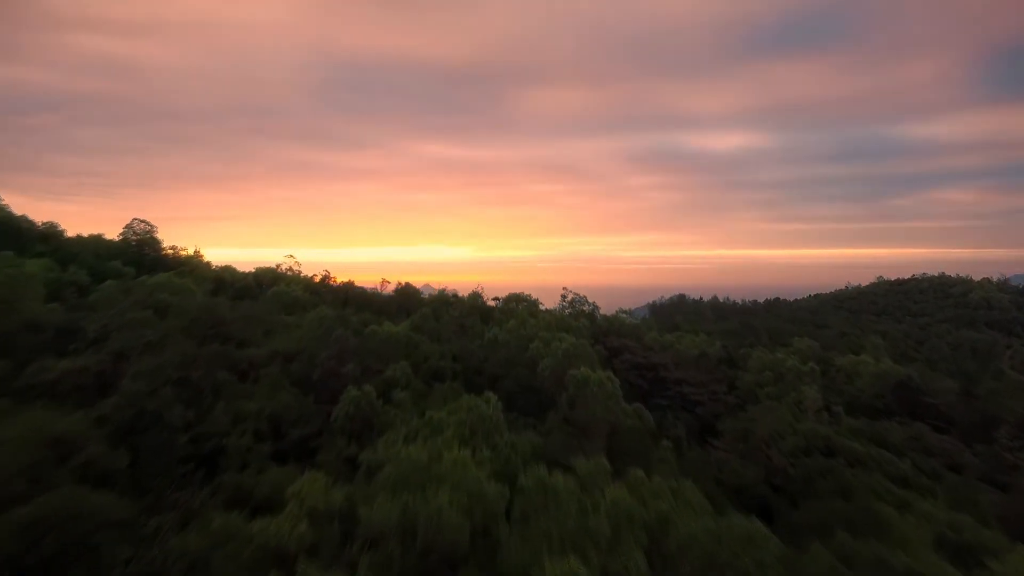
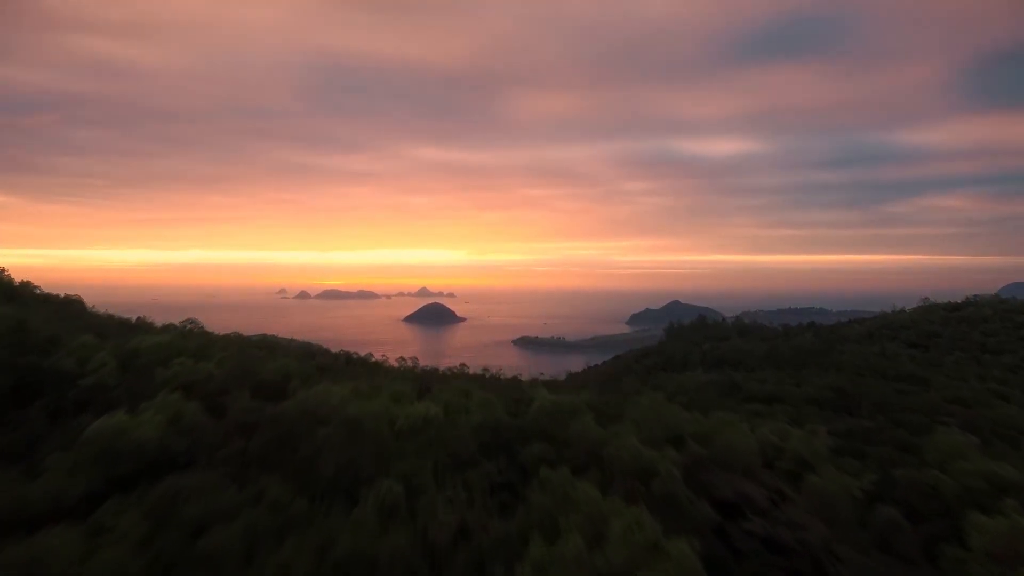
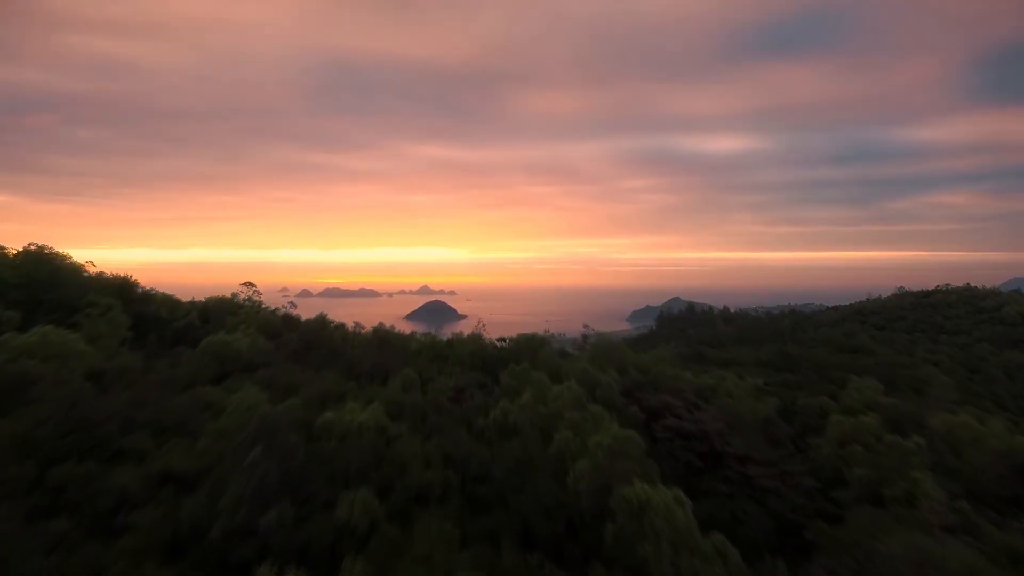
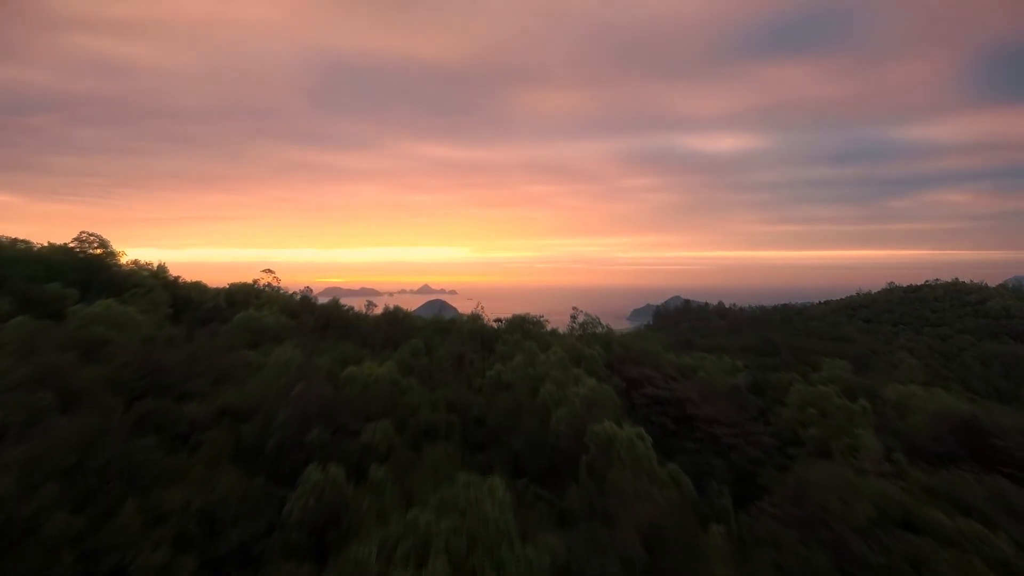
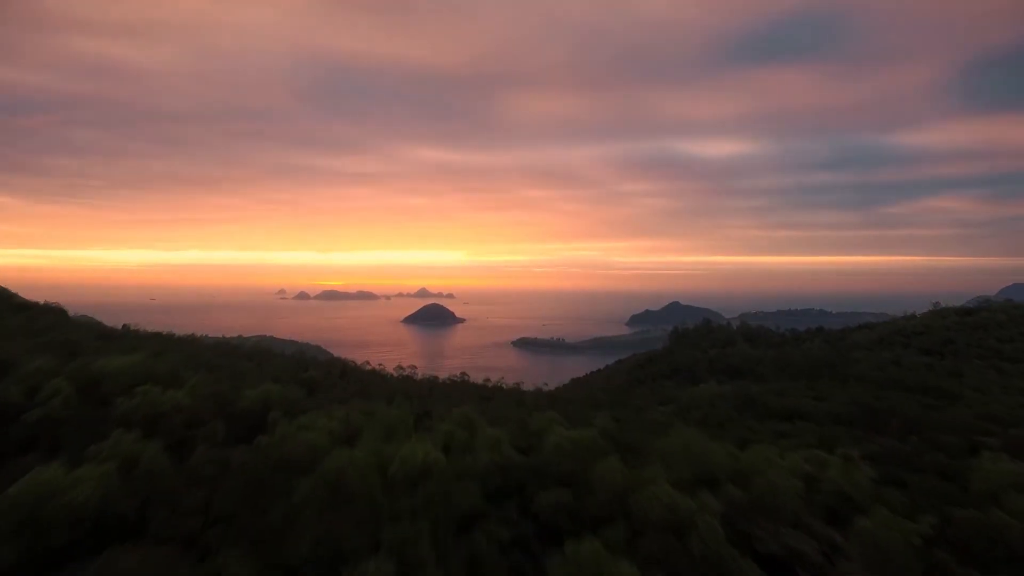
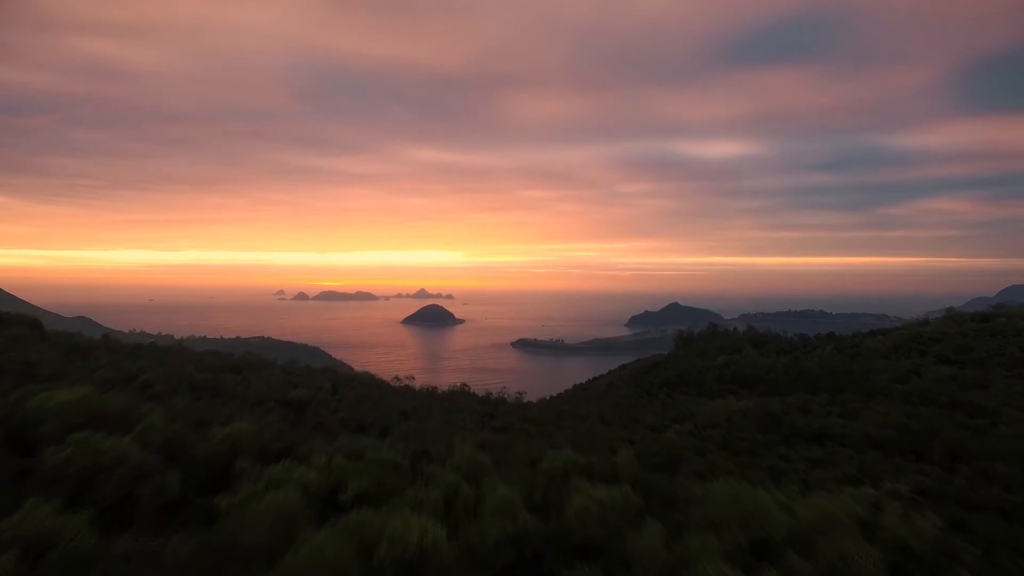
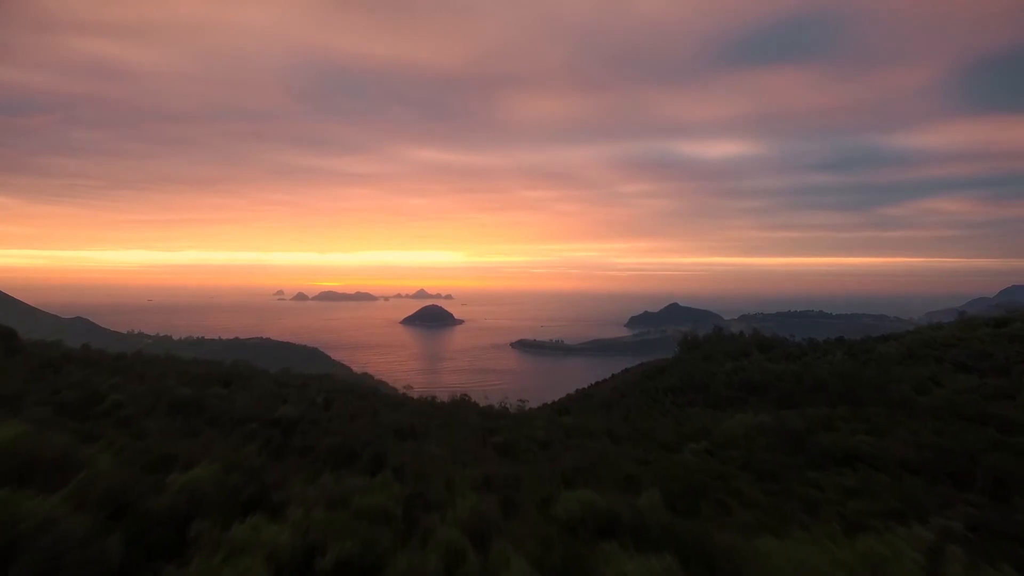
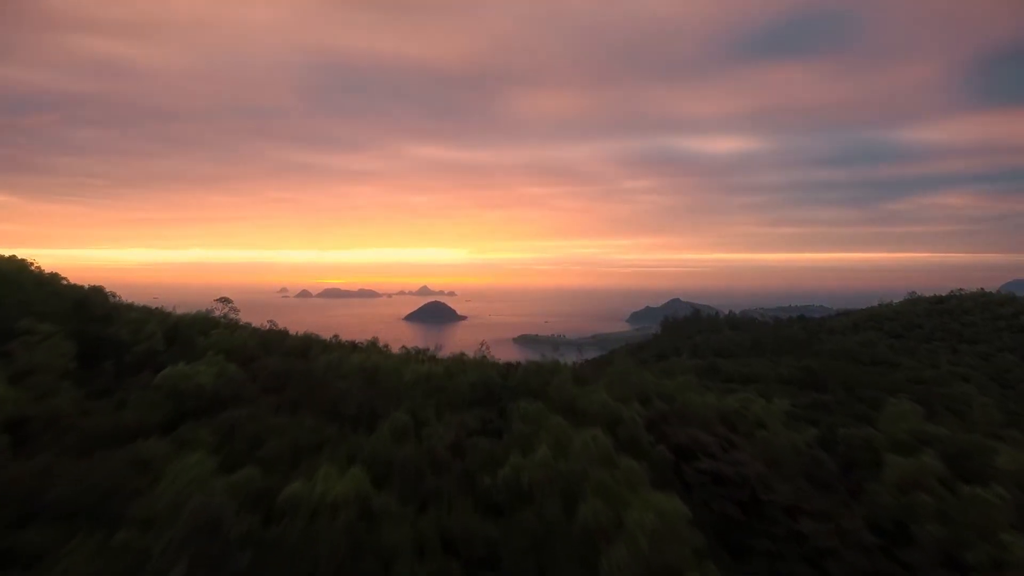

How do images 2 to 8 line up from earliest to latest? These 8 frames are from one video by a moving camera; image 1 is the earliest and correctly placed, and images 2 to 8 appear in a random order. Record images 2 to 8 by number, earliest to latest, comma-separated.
4, 3, 8, 2, 5, 6, 7
